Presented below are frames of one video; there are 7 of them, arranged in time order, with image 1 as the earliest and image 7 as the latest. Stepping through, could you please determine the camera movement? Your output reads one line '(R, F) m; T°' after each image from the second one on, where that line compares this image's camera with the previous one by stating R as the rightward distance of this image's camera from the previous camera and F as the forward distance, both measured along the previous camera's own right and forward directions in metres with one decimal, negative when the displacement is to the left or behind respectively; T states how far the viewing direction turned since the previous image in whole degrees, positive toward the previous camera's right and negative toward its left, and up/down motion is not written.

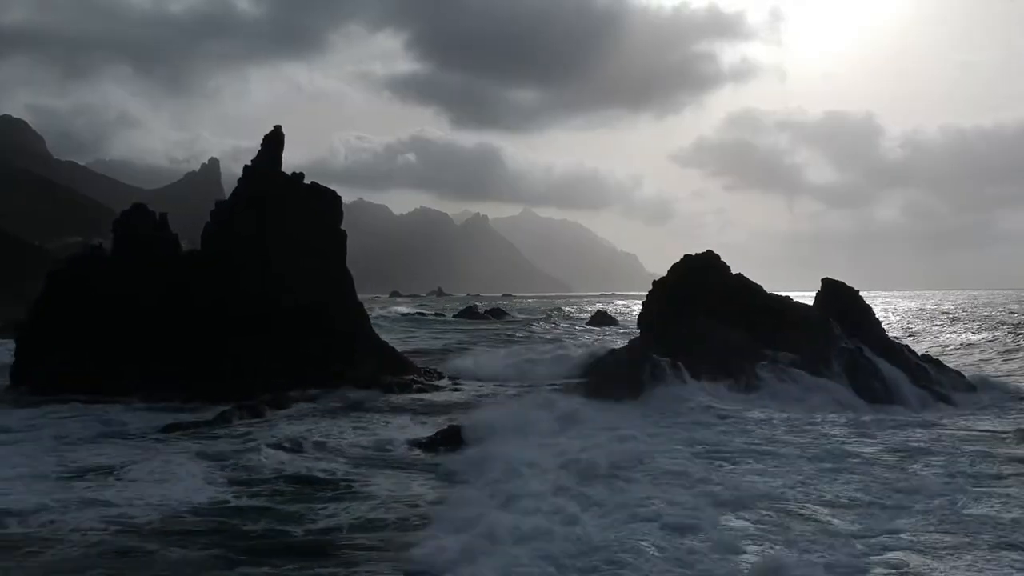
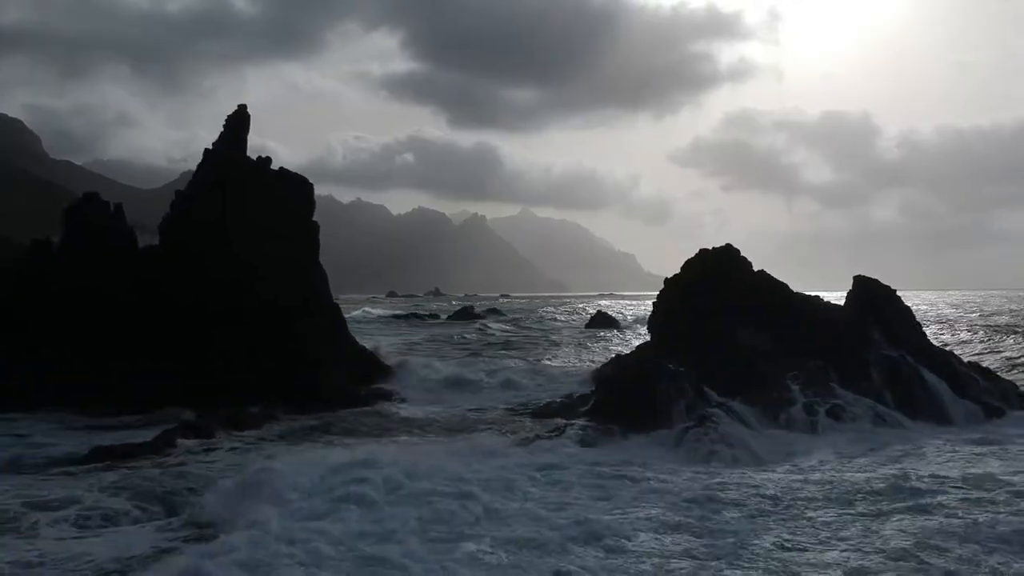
(+0.2, +2.7) m; 0°
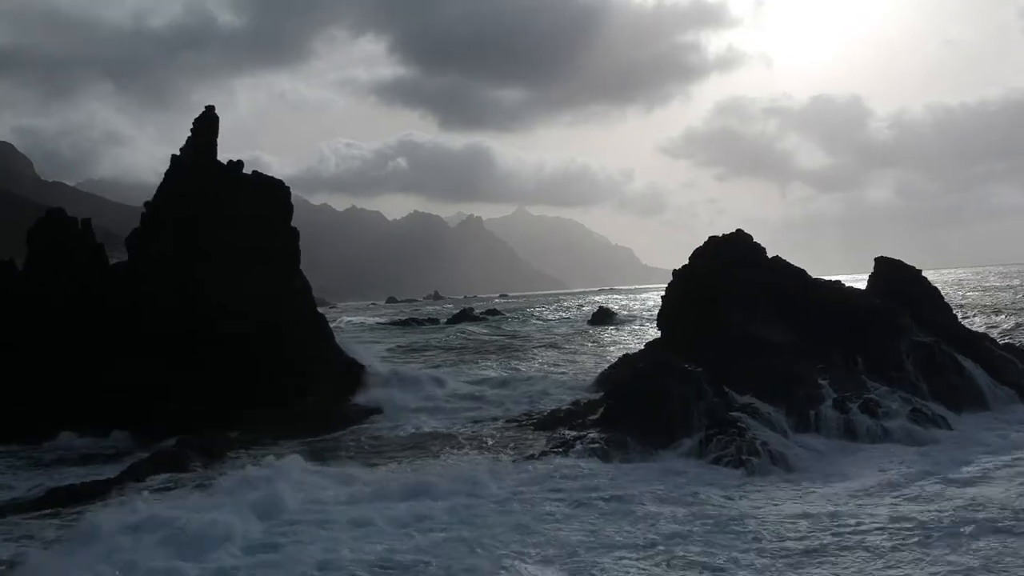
(+0.1, +1.5) m; 0°
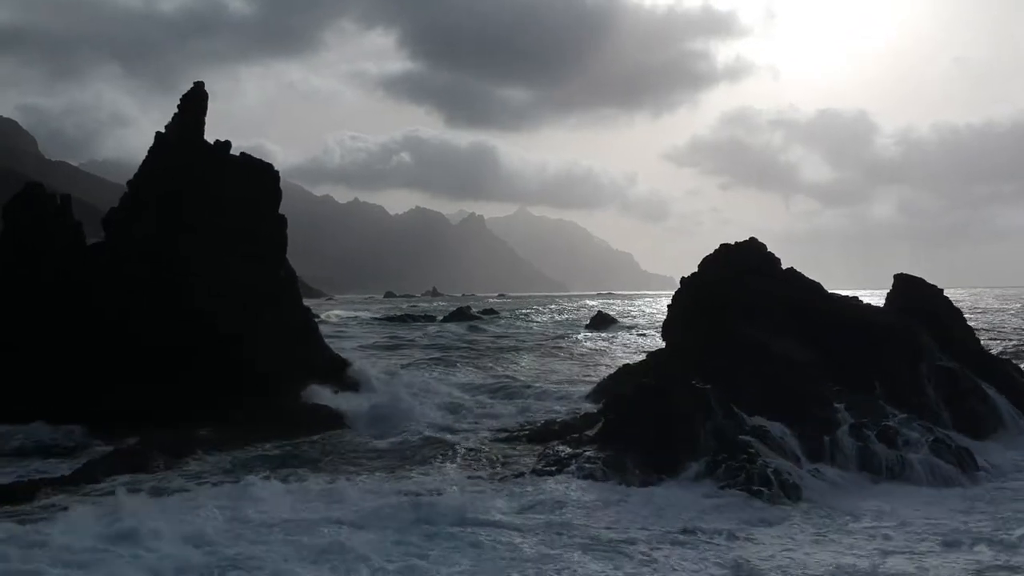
(0.0, +1.1) m; 0°
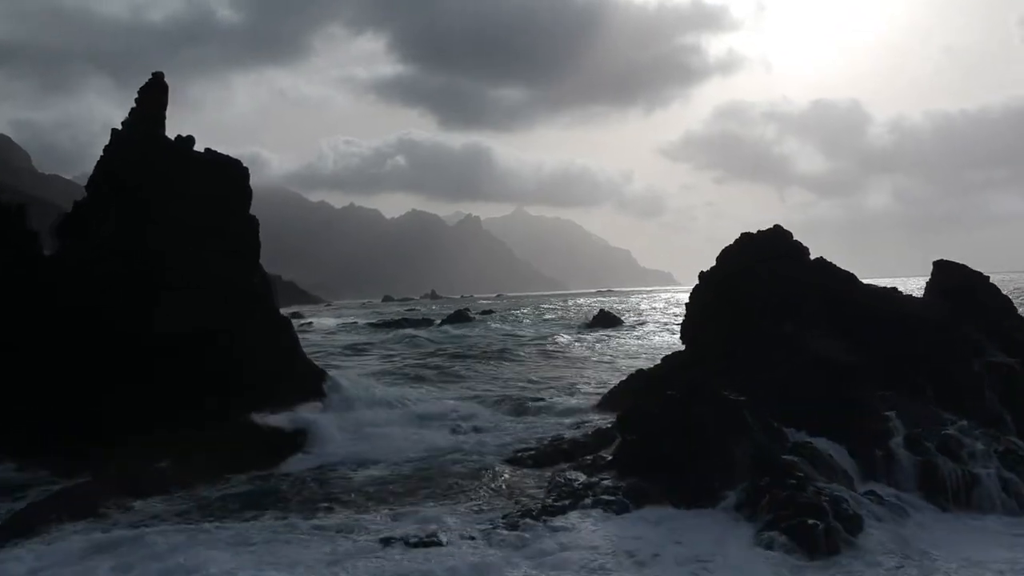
(0.0, +1.8) m; 0°
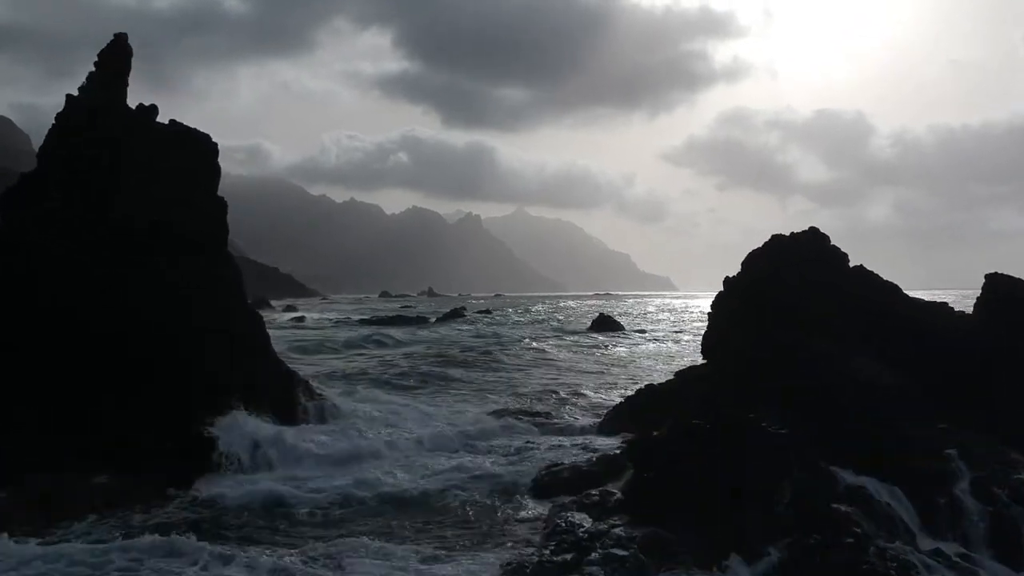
(0.0, +1.9) m; 0°
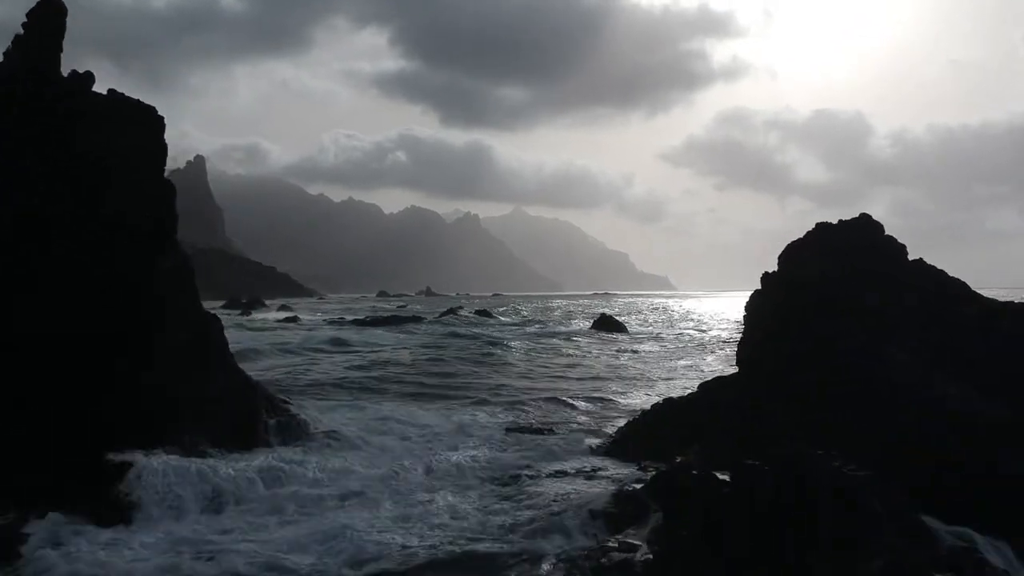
(0.0, +2.2) m; 0°
